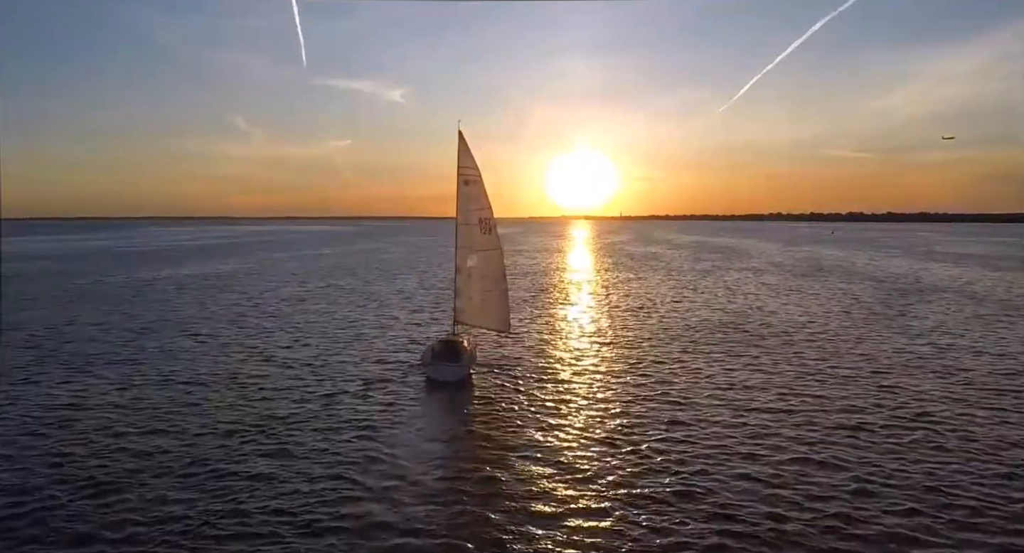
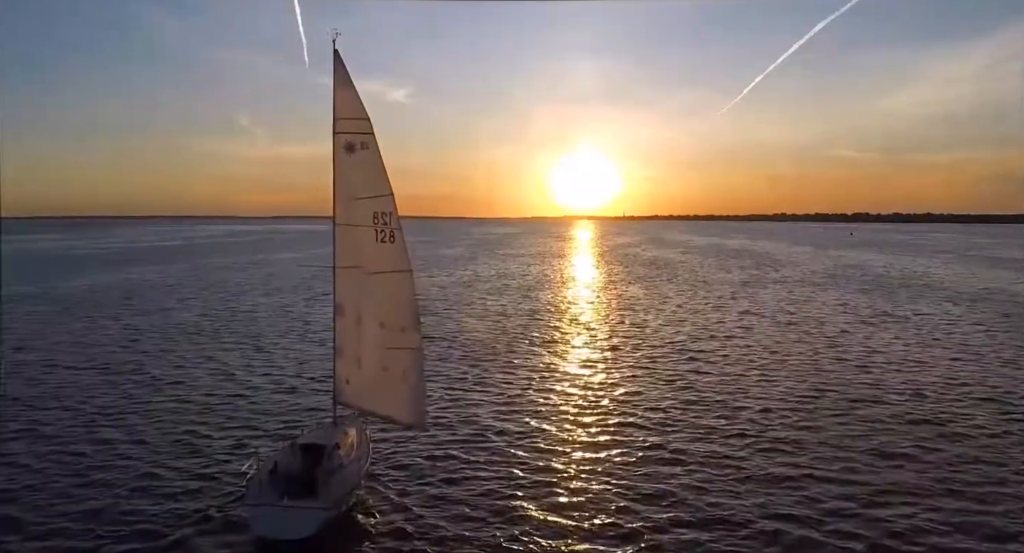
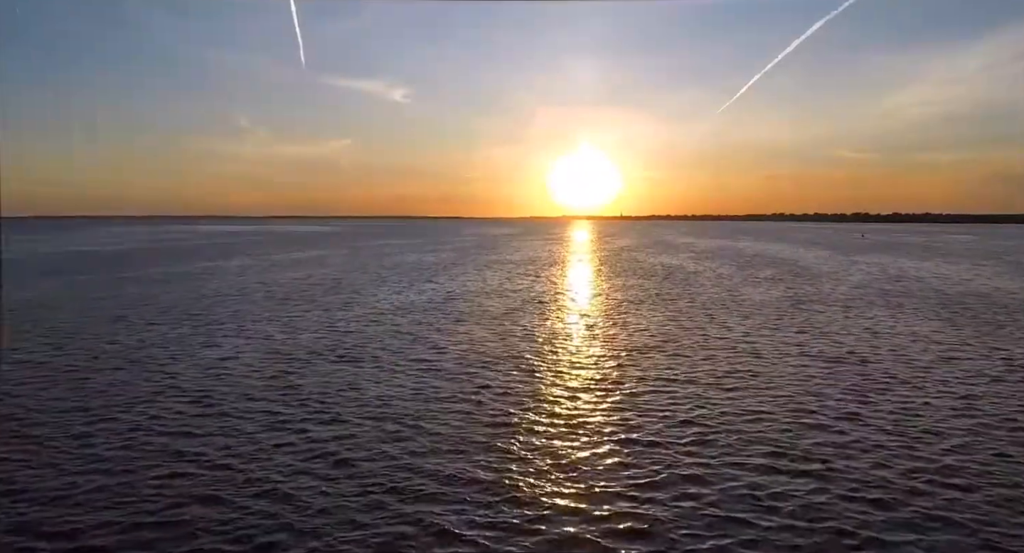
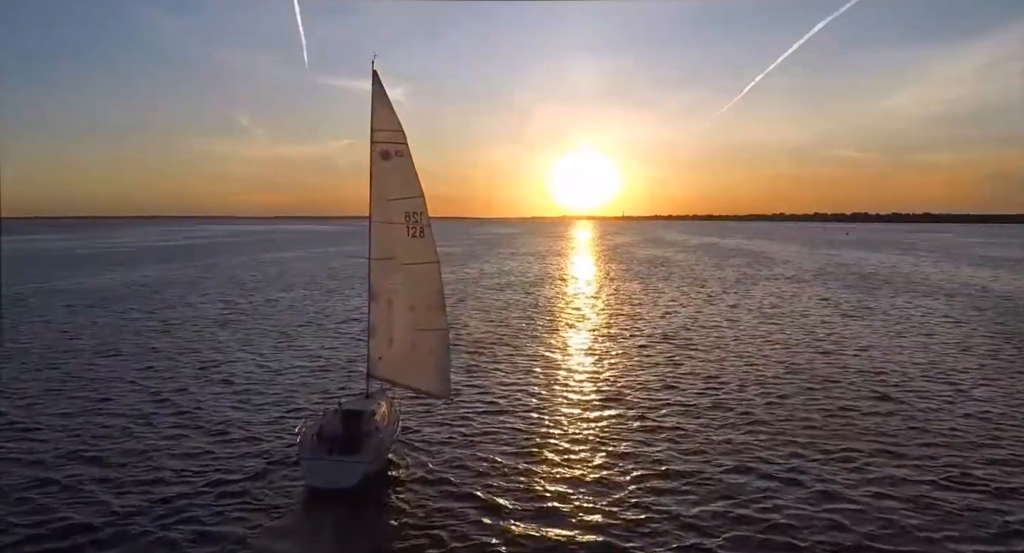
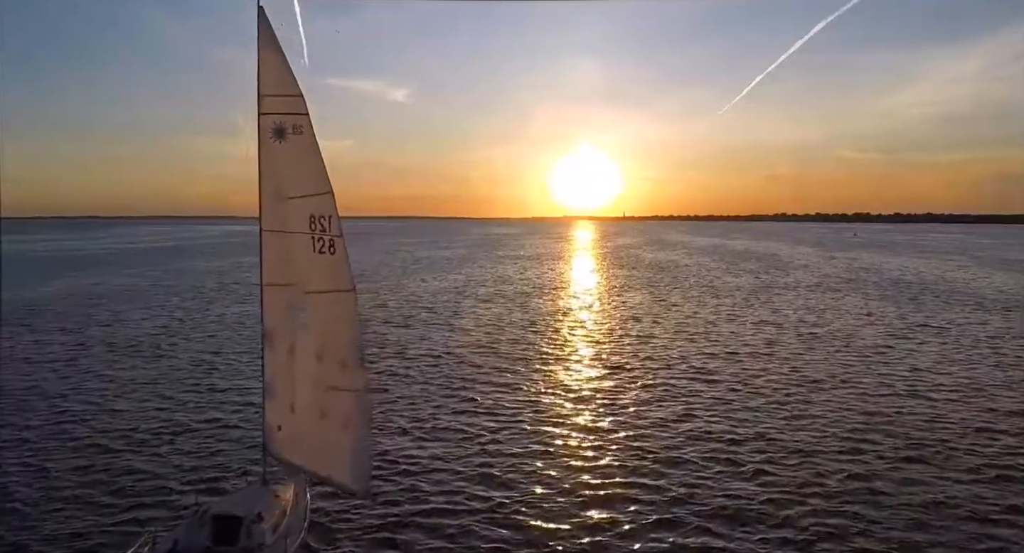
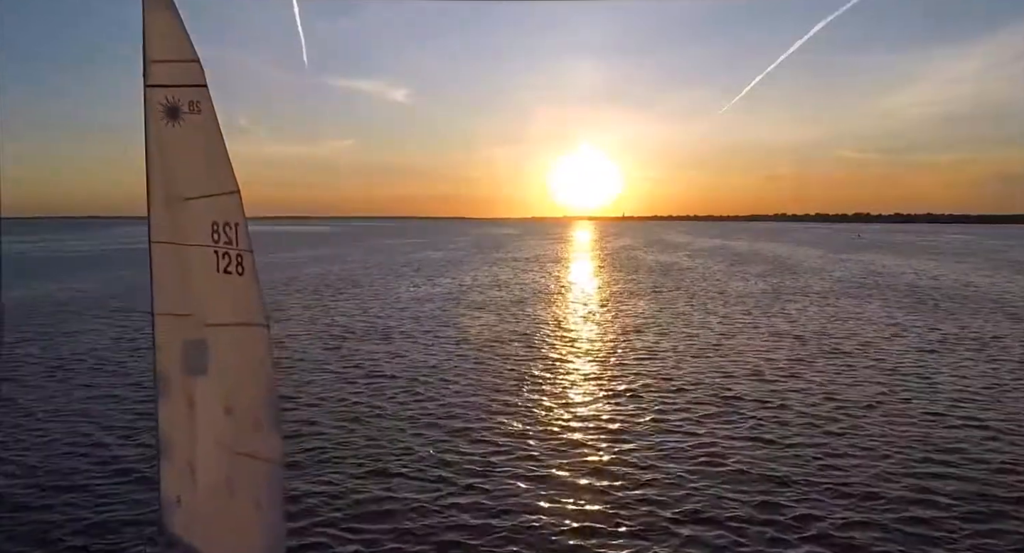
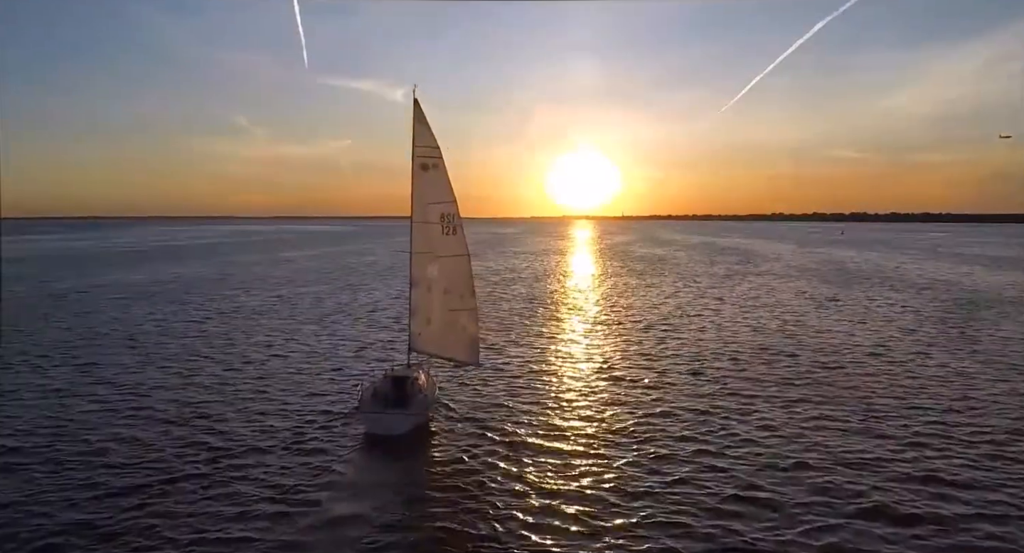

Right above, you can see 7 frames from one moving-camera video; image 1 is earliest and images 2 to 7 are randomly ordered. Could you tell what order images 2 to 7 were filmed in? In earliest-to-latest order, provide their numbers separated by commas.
7, 4, 2, 5, 6, 3
